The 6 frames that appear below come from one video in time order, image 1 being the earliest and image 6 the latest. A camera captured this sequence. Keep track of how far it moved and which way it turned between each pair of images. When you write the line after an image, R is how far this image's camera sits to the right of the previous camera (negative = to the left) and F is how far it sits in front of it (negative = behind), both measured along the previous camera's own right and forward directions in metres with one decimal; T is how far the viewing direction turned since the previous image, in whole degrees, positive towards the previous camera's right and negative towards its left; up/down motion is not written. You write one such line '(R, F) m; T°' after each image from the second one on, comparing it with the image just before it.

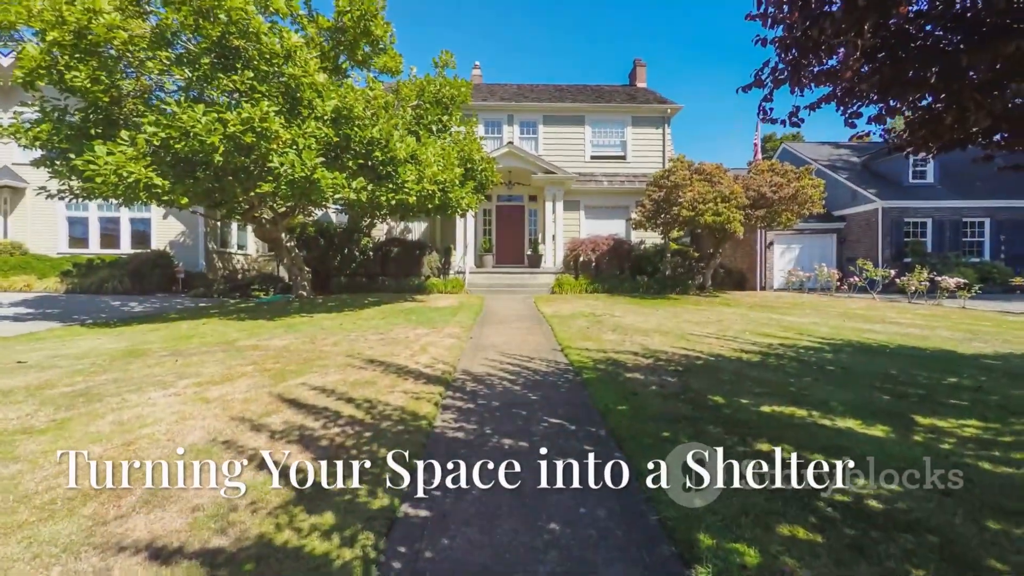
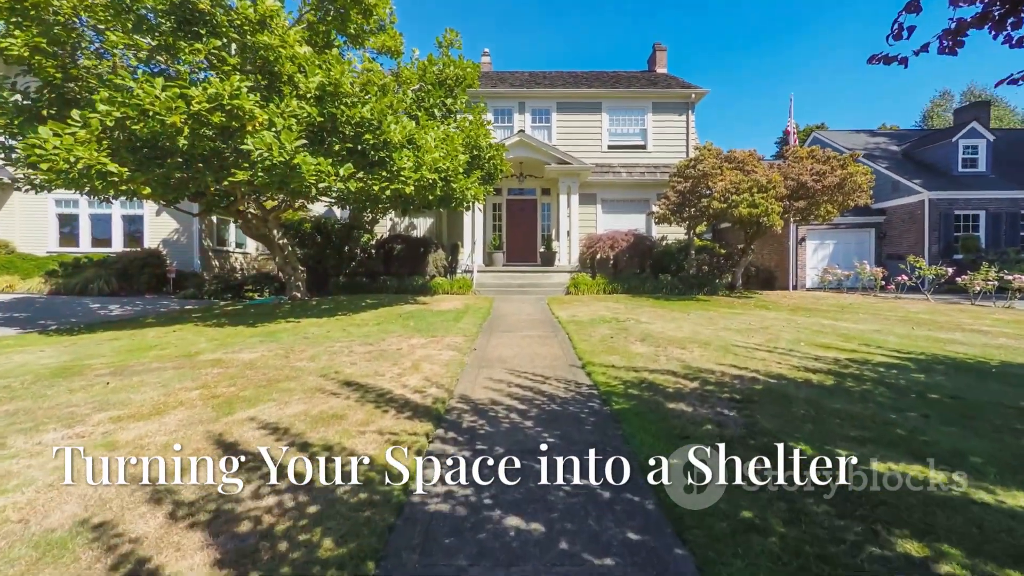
(0.0, +1.2) m; -2°
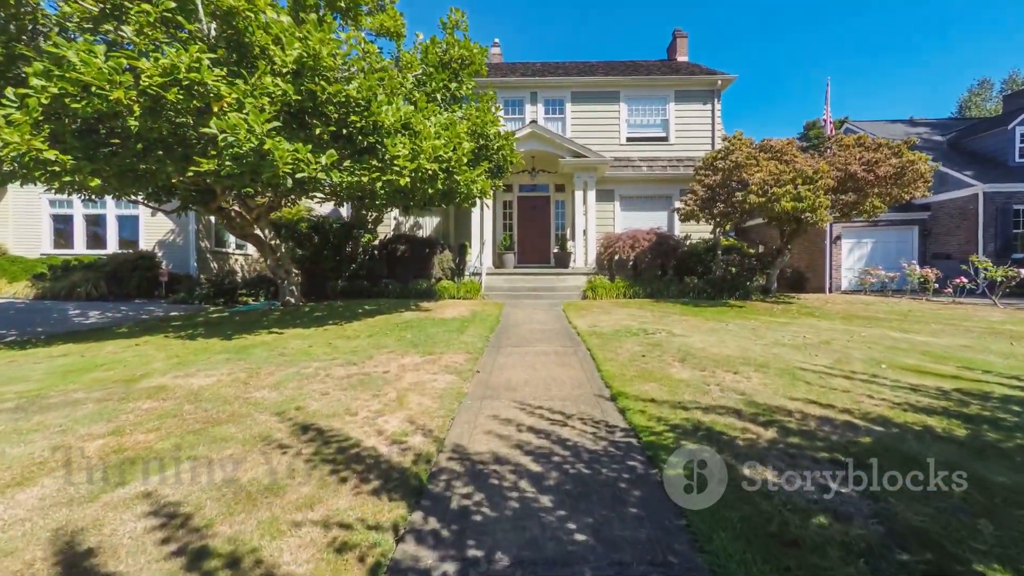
(0.0, +1.3) m; -2°
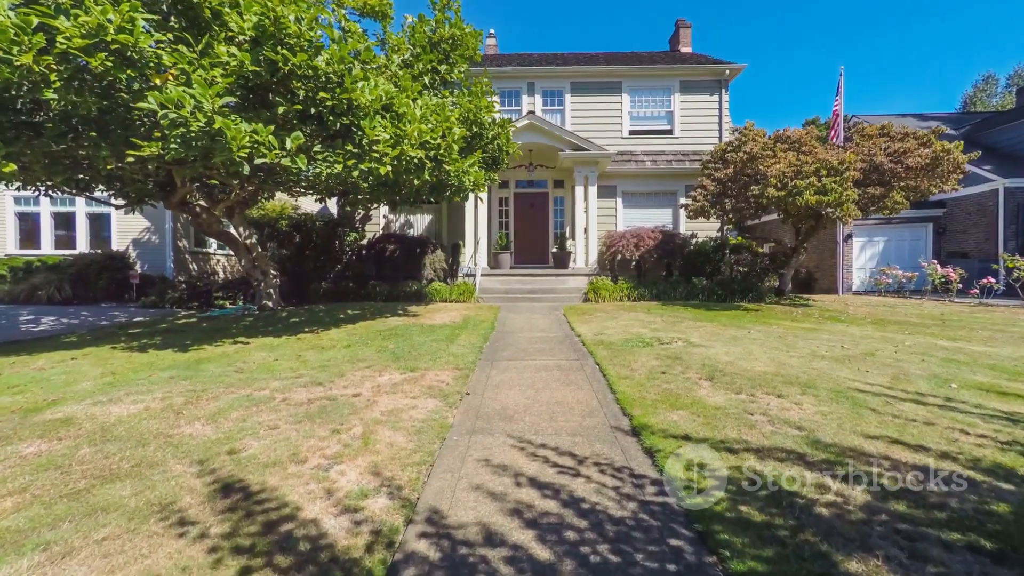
(0.0, +1.0) m; 0°
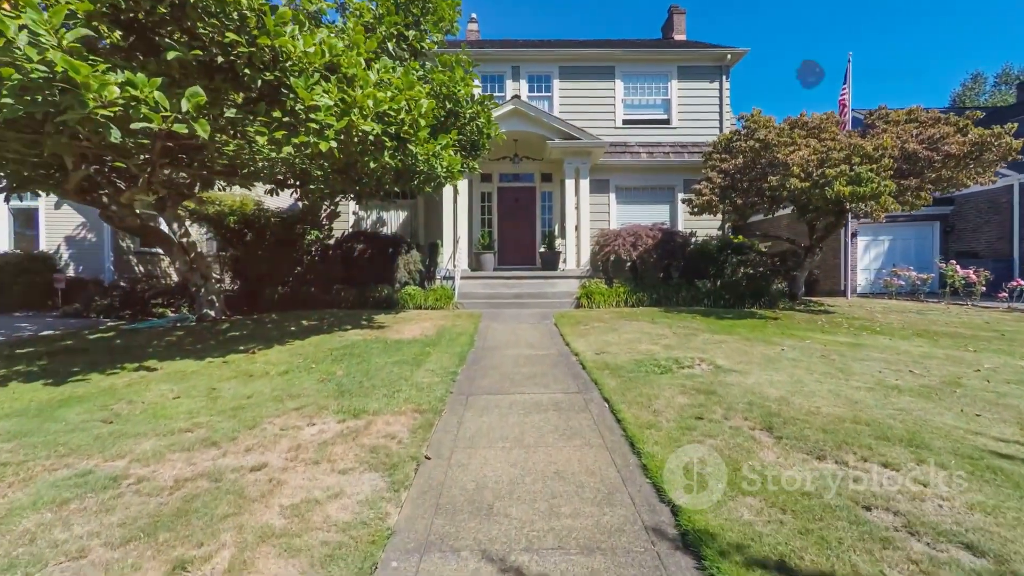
(0.0, +1.5) m; +2°
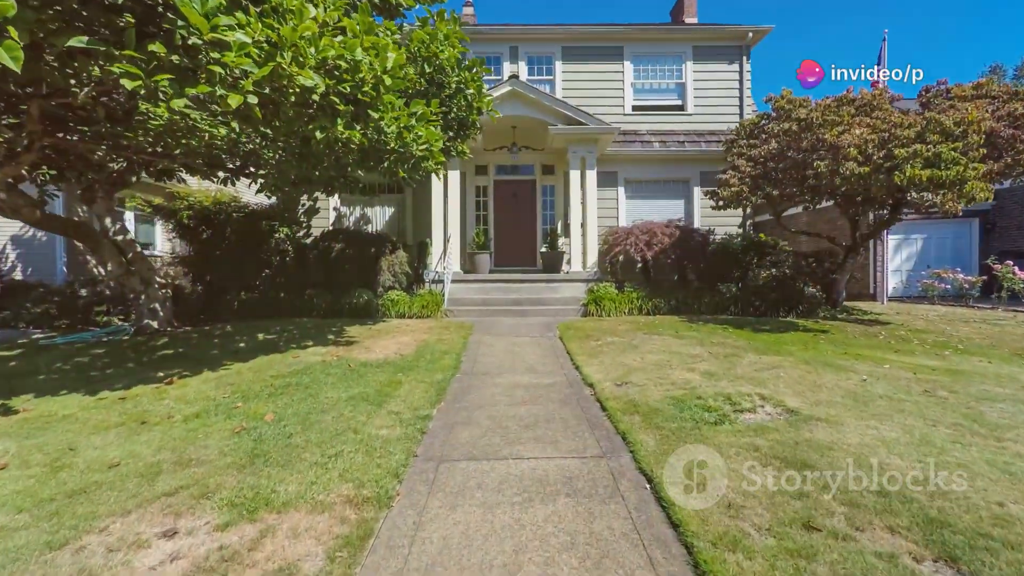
(+0.1, +1.6) m; 0°
